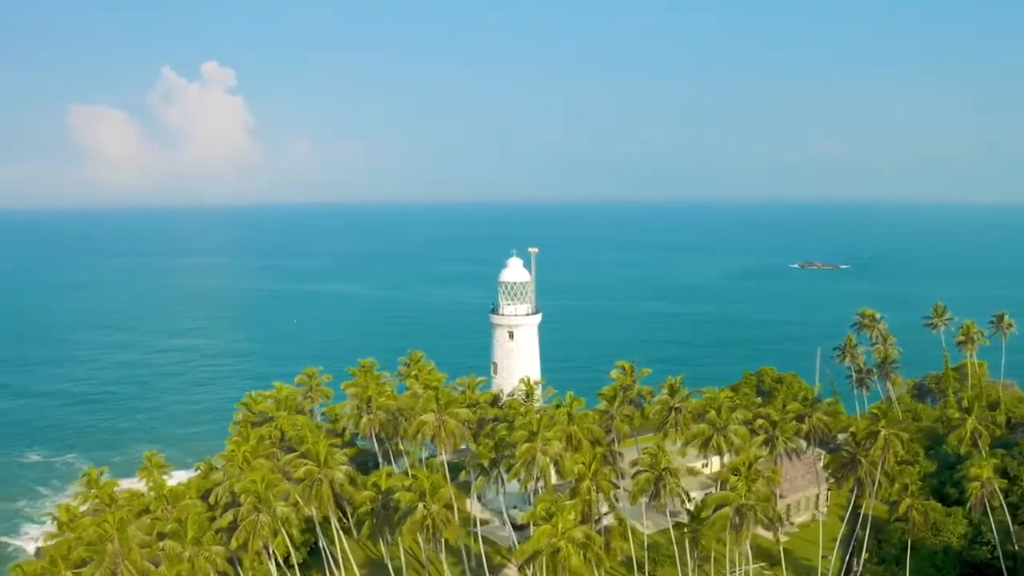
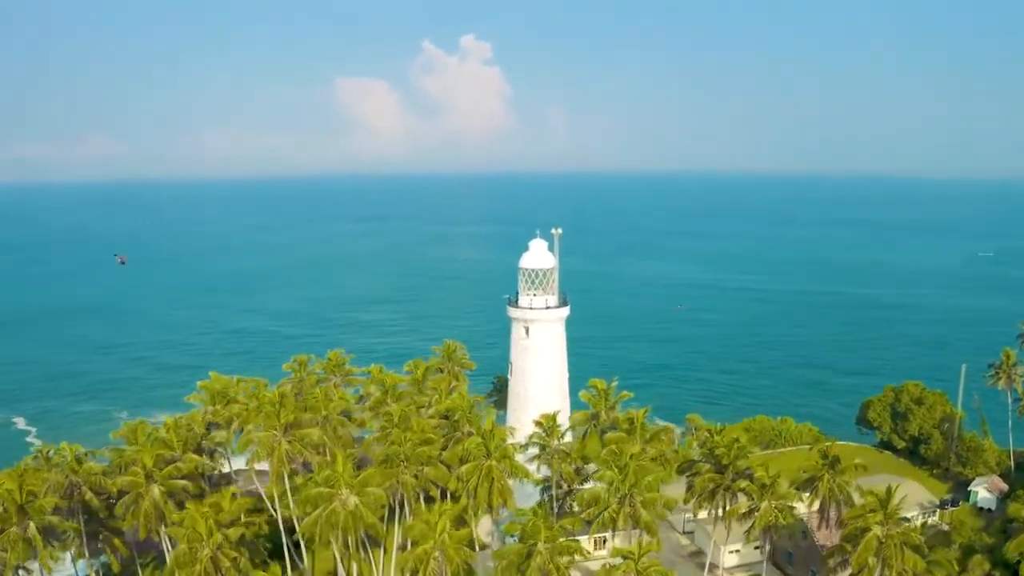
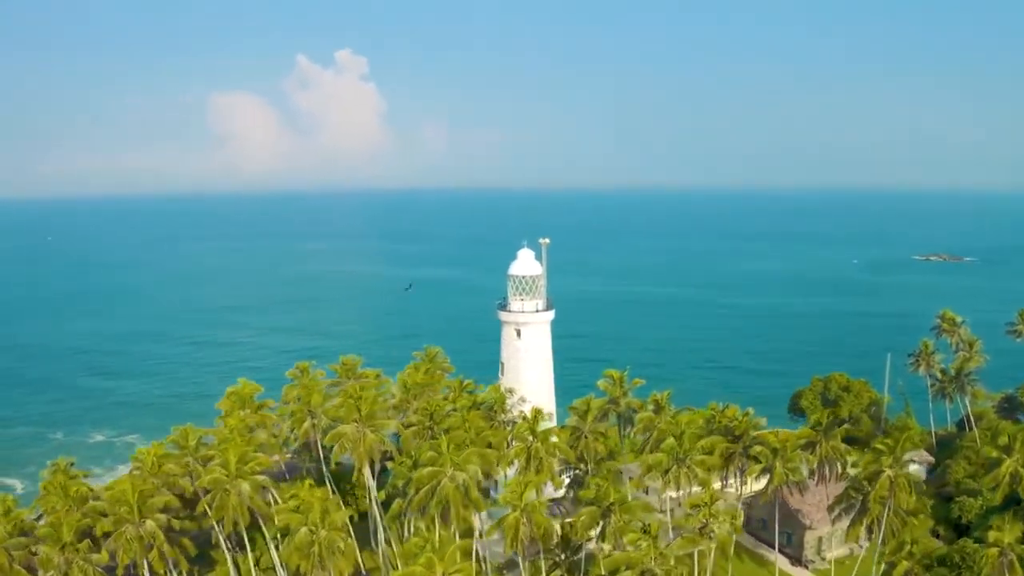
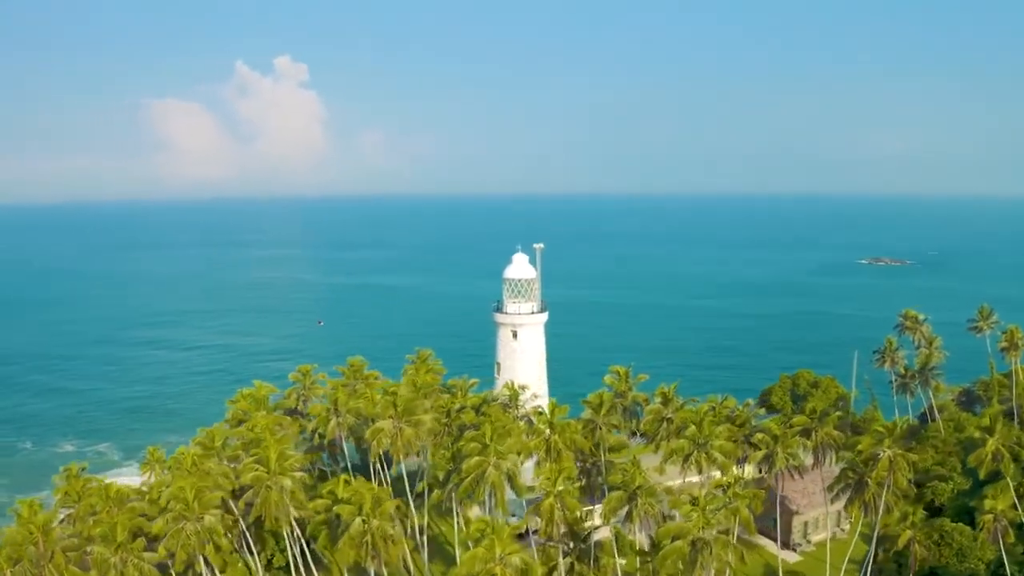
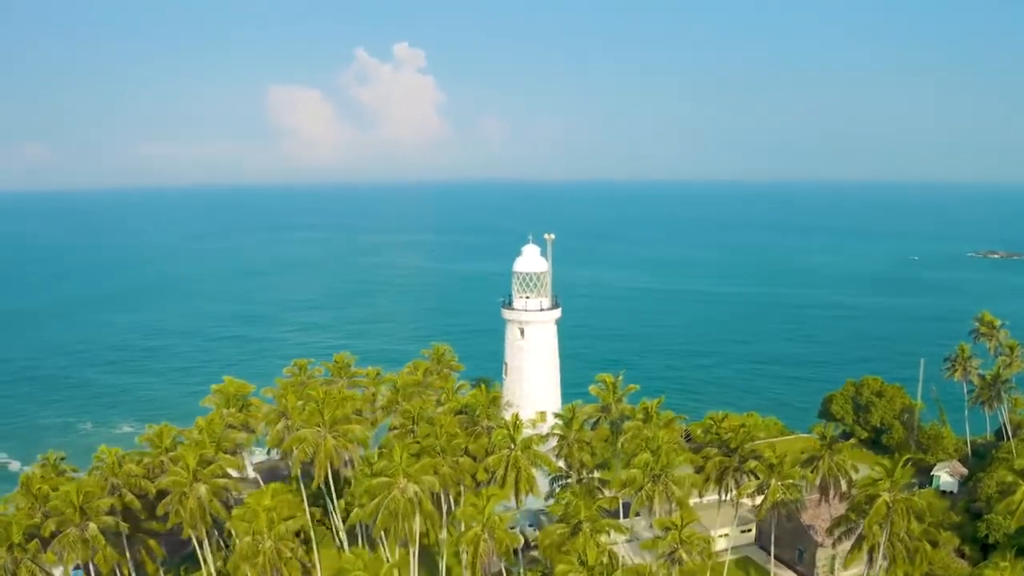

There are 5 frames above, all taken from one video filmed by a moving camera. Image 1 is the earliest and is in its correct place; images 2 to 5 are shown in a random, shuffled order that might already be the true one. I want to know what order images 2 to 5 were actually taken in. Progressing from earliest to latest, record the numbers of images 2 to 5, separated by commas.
4, 3, 5, 2
